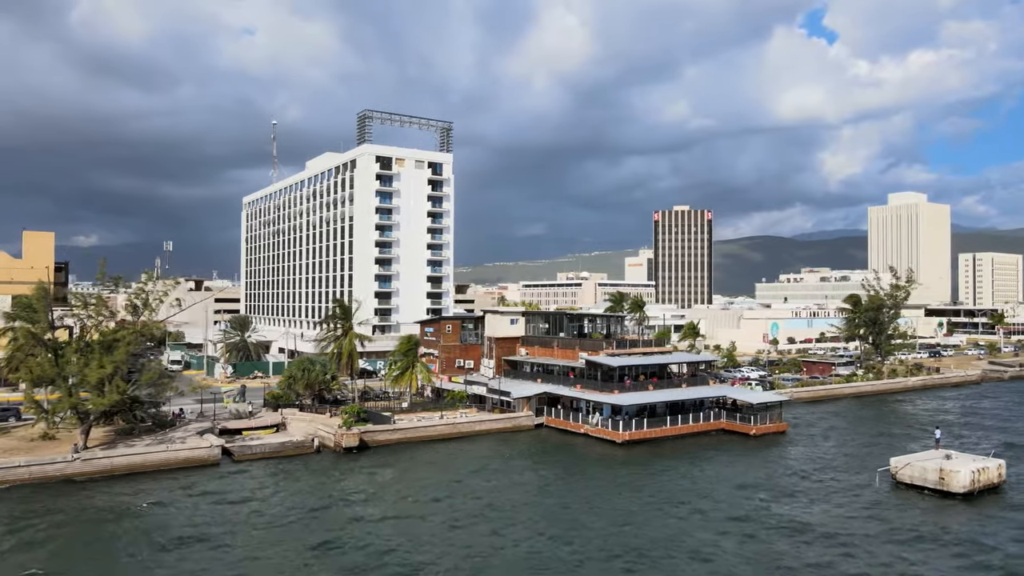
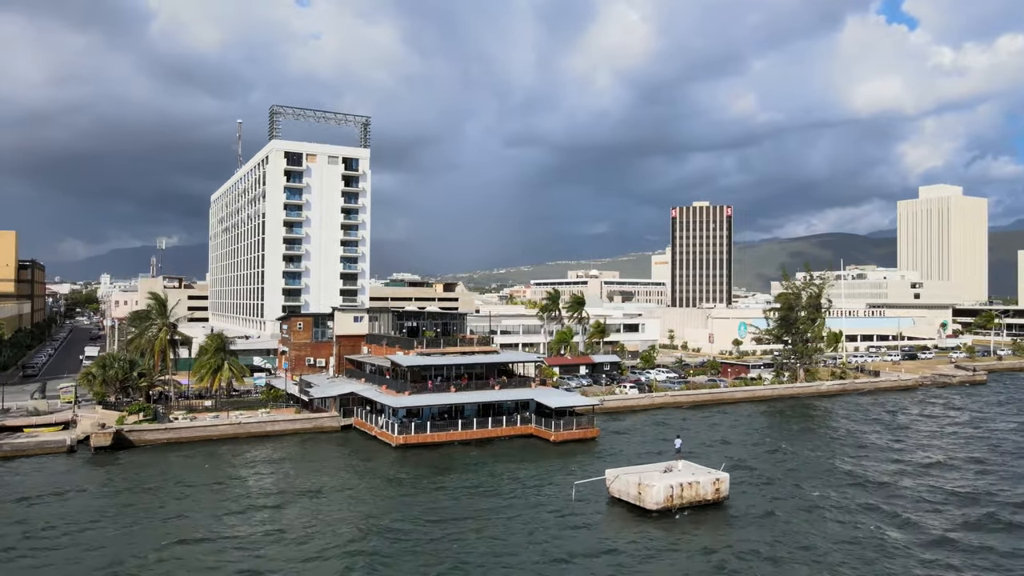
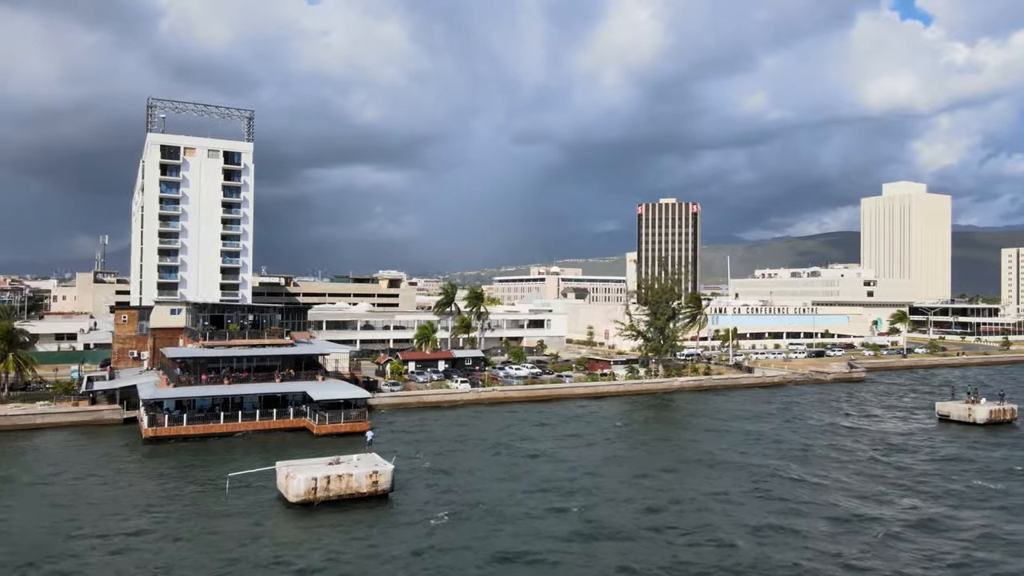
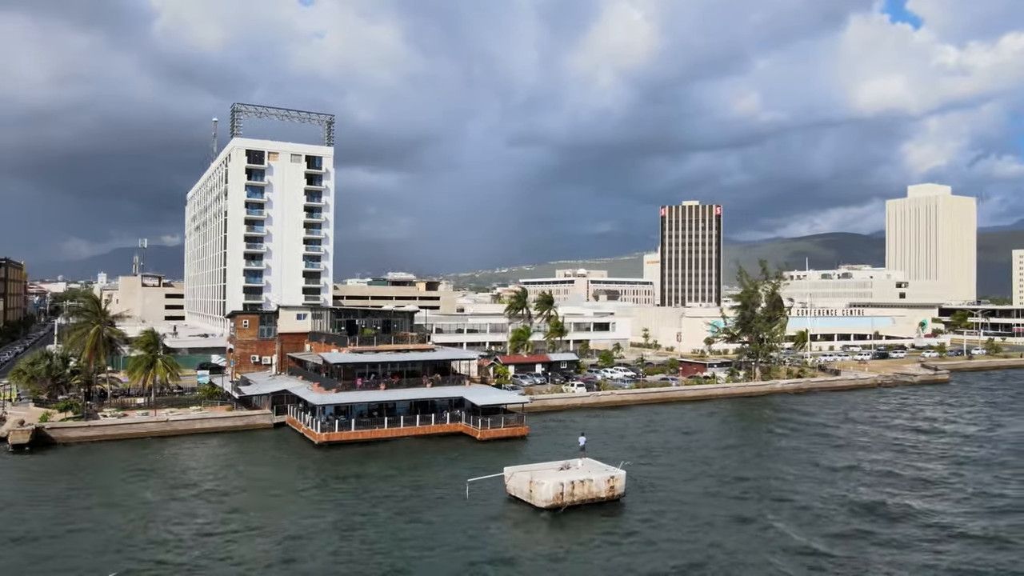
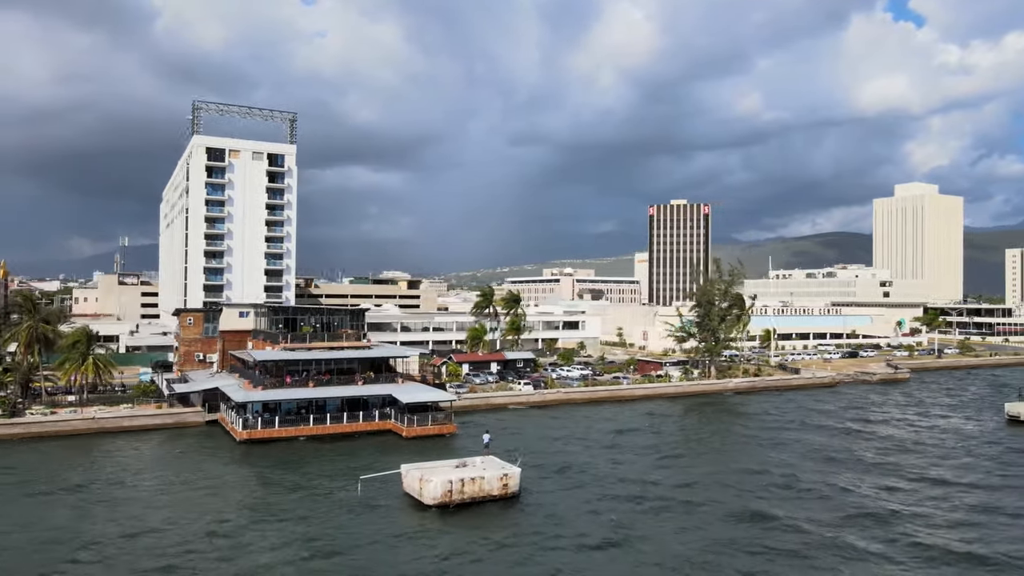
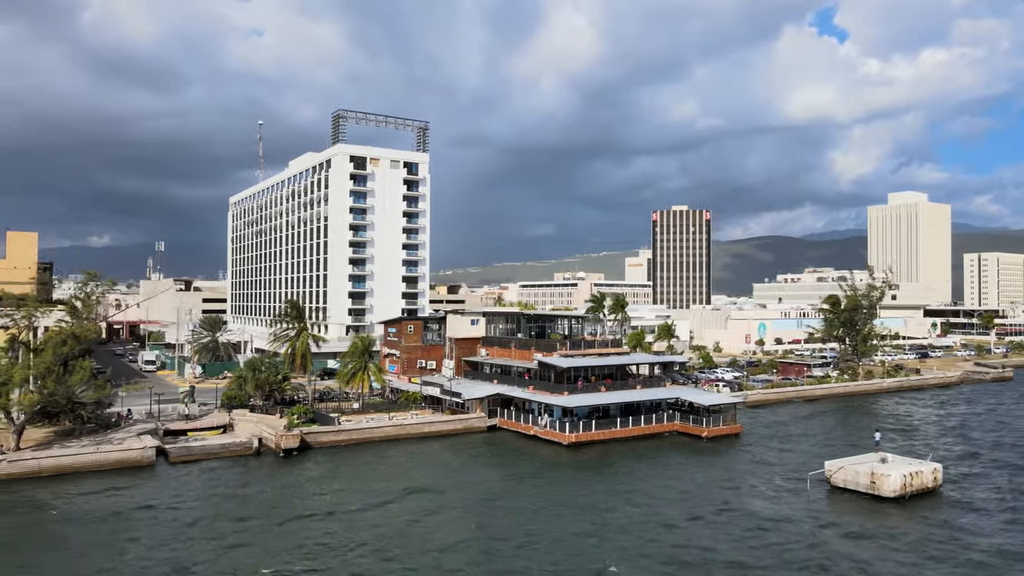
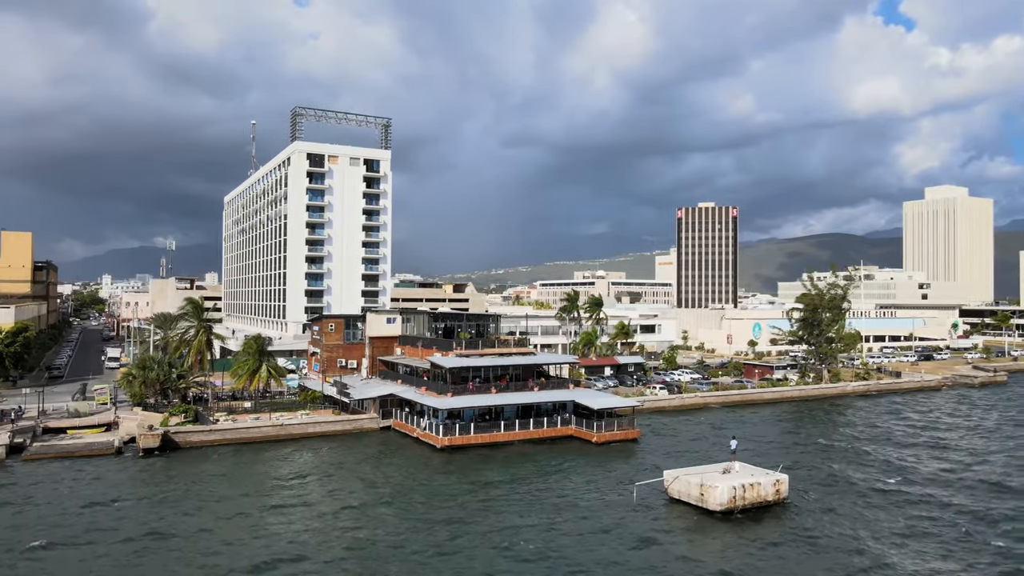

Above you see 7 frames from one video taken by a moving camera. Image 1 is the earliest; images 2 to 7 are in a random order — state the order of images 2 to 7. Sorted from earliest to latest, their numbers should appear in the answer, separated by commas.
6, 7, 2, 4, 5, 3
